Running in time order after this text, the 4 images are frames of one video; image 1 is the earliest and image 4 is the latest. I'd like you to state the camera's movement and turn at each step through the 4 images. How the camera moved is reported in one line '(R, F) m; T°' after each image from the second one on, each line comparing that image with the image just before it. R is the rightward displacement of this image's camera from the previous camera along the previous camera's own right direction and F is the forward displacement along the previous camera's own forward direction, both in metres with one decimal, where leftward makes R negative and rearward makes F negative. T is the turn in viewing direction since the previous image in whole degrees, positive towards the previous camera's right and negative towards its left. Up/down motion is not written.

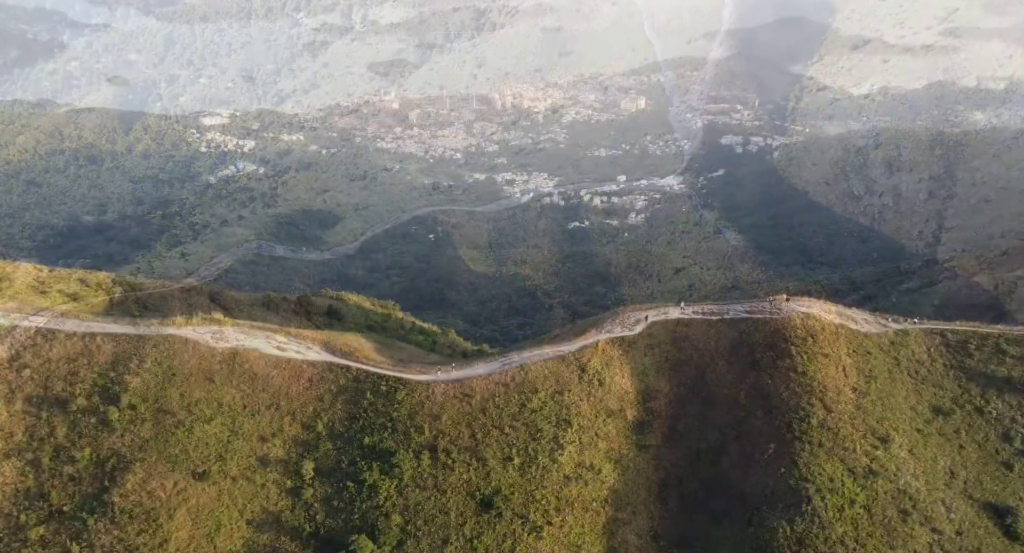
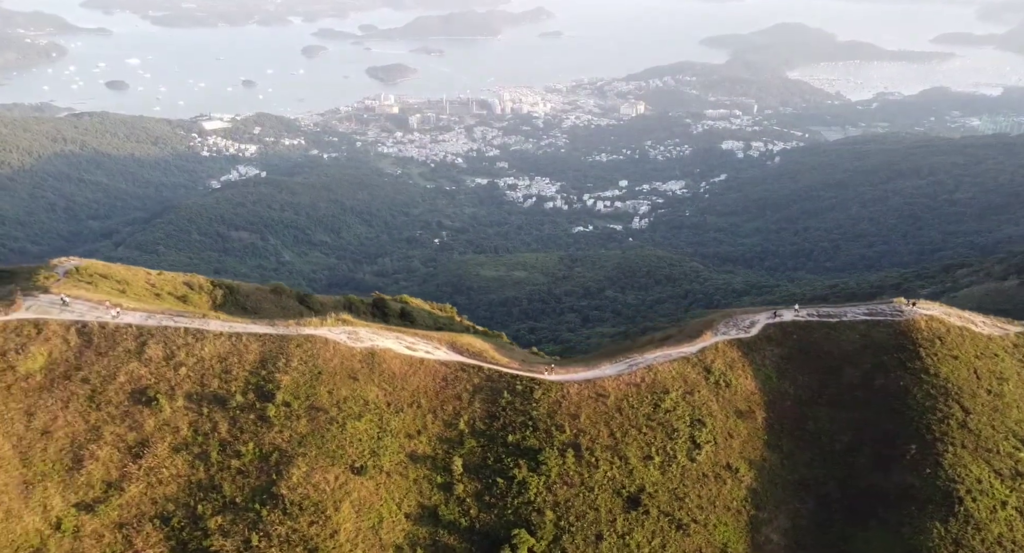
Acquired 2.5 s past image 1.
(-3.8, -0.6) m; -2°
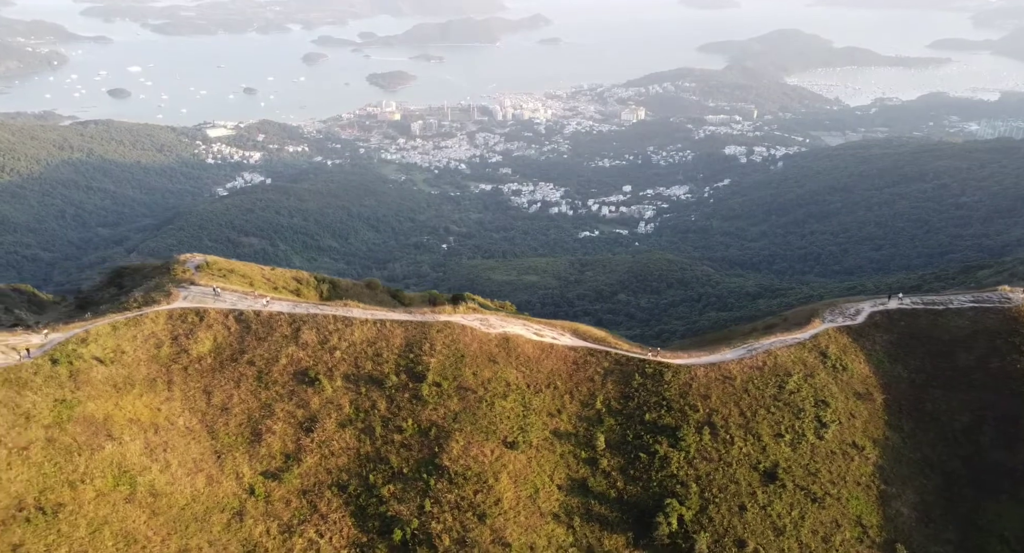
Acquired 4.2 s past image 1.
(-3.8, -1.6) m; -2°
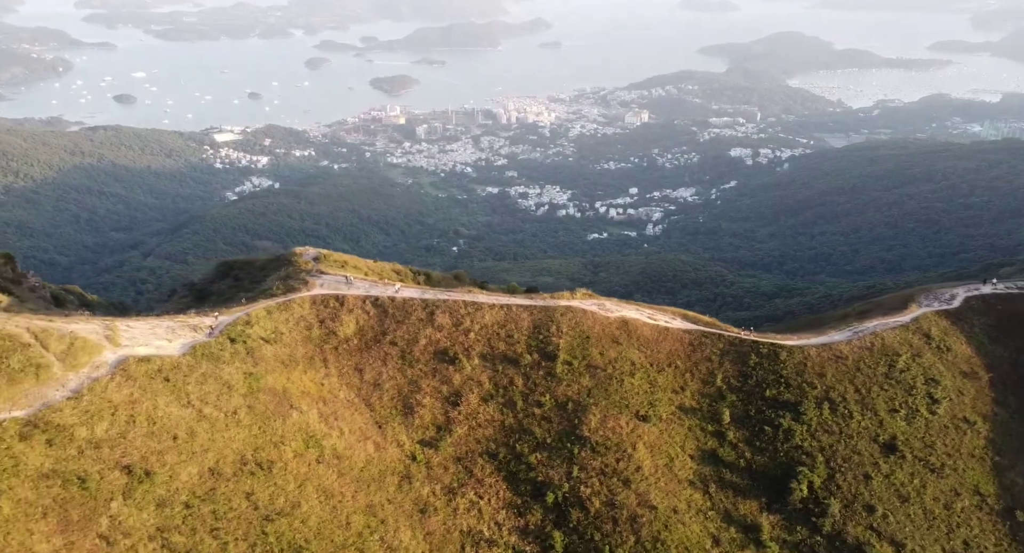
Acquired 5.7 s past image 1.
(-3.7, -1.9) m; -2°
